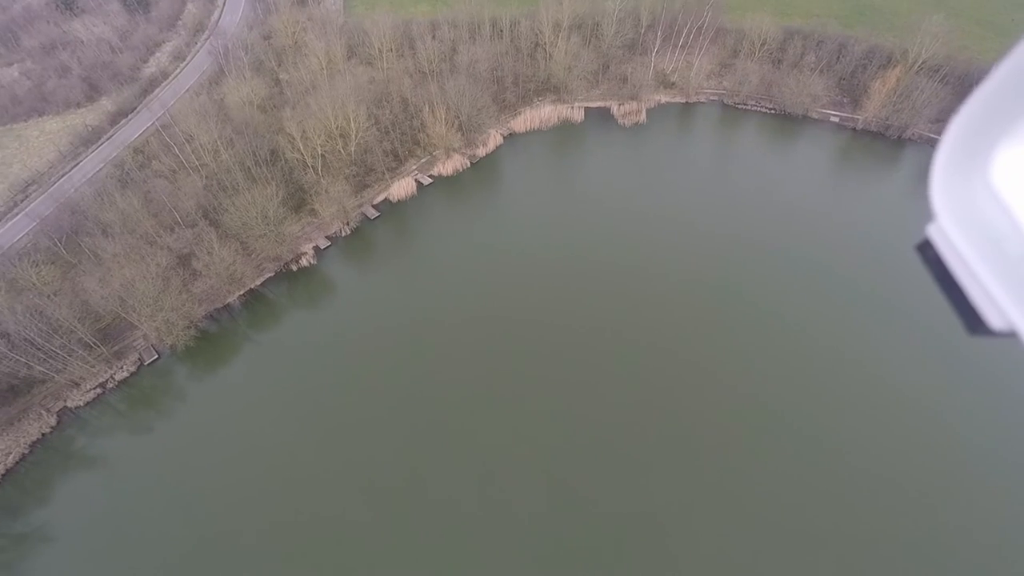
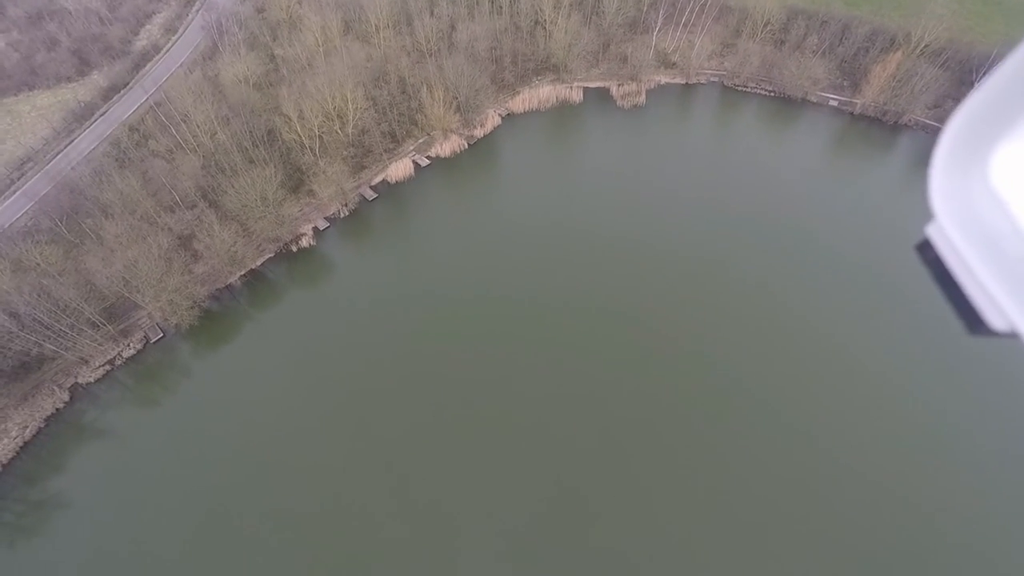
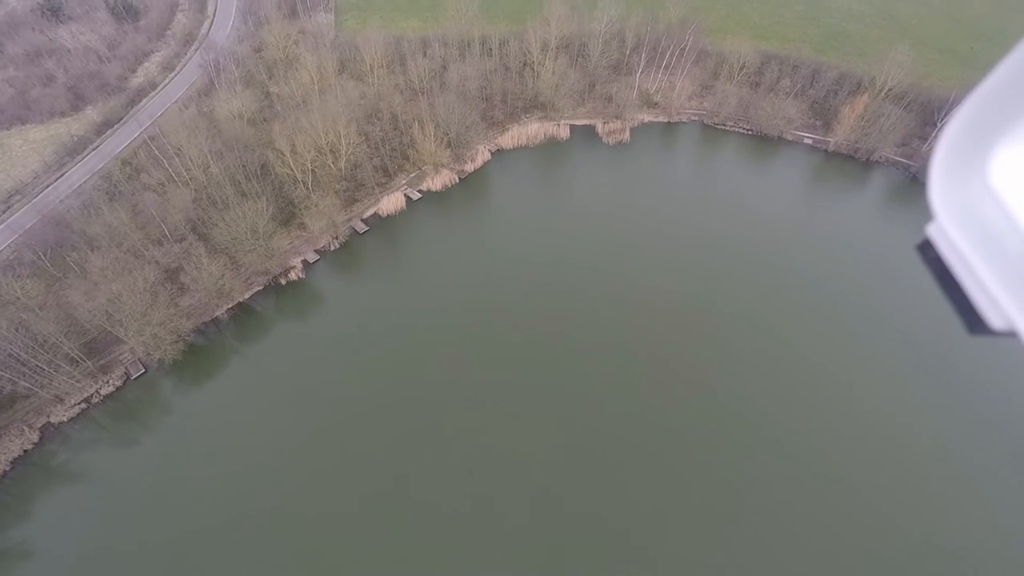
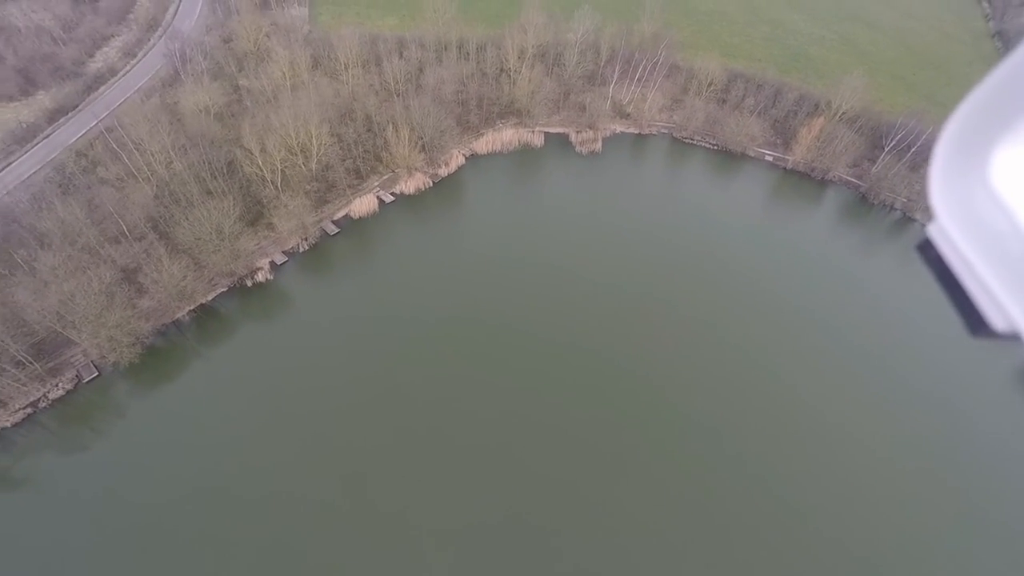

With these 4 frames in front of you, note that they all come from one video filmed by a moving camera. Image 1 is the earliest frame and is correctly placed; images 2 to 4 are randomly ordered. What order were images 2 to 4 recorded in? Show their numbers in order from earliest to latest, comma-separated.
3, 2, 4
